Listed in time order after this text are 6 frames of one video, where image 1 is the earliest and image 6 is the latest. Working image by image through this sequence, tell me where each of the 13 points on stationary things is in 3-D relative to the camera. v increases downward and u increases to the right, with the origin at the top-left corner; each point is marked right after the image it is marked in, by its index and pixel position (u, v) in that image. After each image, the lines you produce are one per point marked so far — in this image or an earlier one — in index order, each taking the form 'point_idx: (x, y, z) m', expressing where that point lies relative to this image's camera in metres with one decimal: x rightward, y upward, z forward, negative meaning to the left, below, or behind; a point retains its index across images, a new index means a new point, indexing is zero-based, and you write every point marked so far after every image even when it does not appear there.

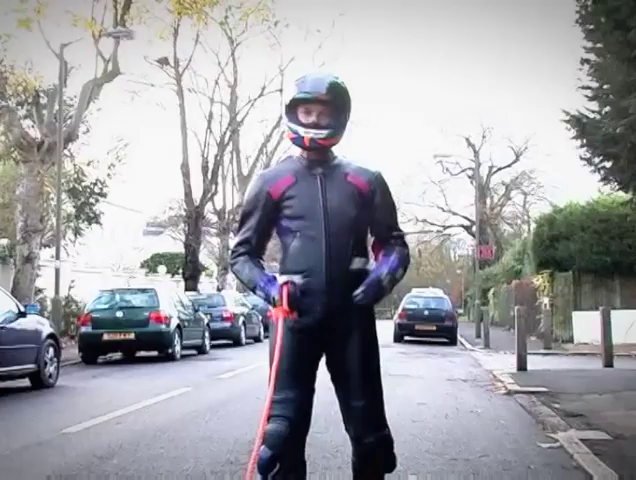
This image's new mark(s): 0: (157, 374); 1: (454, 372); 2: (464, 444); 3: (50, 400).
0: (-2.6, -2.2, +16.3) m
1: (+2.4, -2.3, +17.2) m
2: (+1.2, -1.7, +8.2) m
3: (-3.2, -1.9, +11.6) m
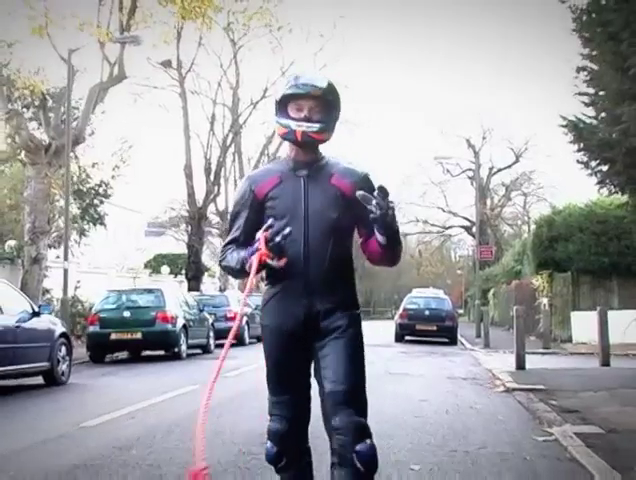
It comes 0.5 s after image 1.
0: (-2.6, -2.2, +16.7) m
1: (+2.4, -2.3, +17.6) m
2: (+1.3, -1.7, +8.6) m
3: (-3.1, -1.9, +12.0) m
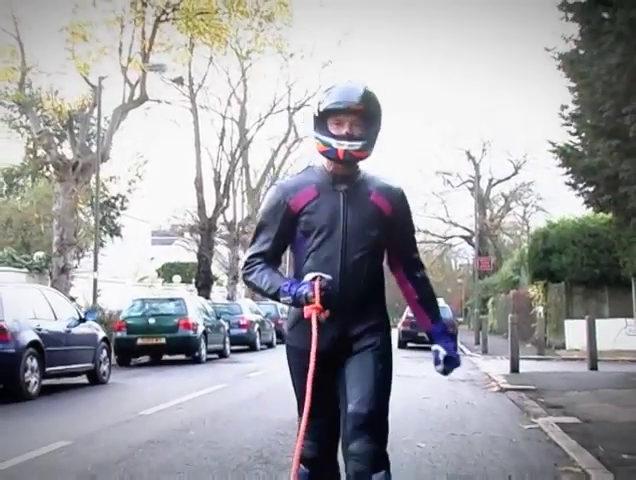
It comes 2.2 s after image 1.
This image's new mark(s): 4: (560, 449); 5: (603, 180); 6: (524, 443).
0: (-2.4, -2.5, +18.3) m
1: (+2.6, -2.6, +19.1) m
2: (+1.5, -1.9, +10.2) m
3: (-2.9, -2.1, +13.6) m
4: (+2.1, -1.8, +8.5) m
5: (+4.2, +0.9, +14.5) m
6: (+1.9, -1.8, +8.9) m
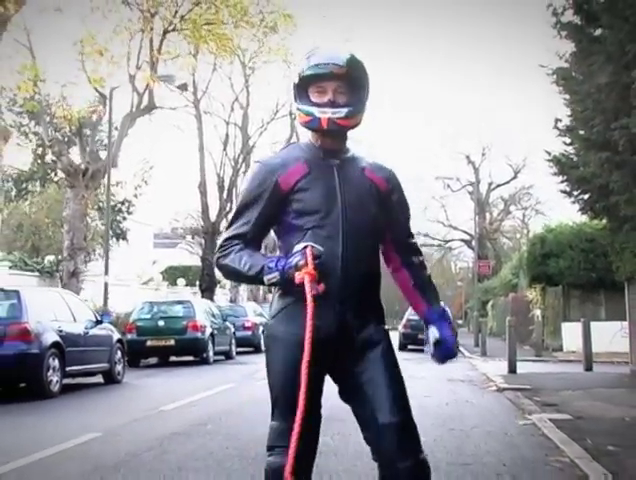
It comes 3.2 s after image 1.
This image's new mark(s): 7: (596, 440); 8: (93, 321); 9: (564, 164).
0: (-2.3, -2.6, +19.0) m
1: (+2.7, -2.7, +19.8) m
2: (+1.6, -2.0, +10.8) m
3: (-2.9, -2.2, +14.3) m
4: (+2.2, -1.9, +9.1) m
5: (+4.2, +0.8, +15.2) m
6: (+1.9, -1.9, +9.6) m
7: (+2.6, -1.8, +9.1) m
8: (-3.4, -1.2, +14.8) m
9: (+3.9, +1.2, +15.5) m
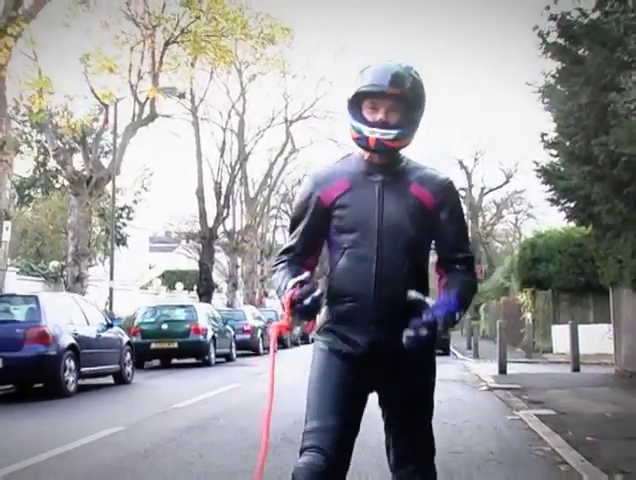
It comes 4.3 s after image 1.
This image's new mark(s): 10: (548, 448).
0: (-2.3, -2.7, +19.7) m
1: (+2.7, -2.8, +20.6) m
2: (+1.6, -2.1, +11.7) m
3: (-2.9, -2.3, +15.1) m
4: (+2.2, -1.9, +9.9) m
5: (+4.2, +0.7, +16.0) m
6: (+2.0, -2.0, +10.4) m
7: (+2.6, -1.9, +9.9) m
8: (-3.4, -1.3, +15.6) m
9: (+3.8, +1.1, +16.4) m
10: (+2.1, -1.9, +9.0) m
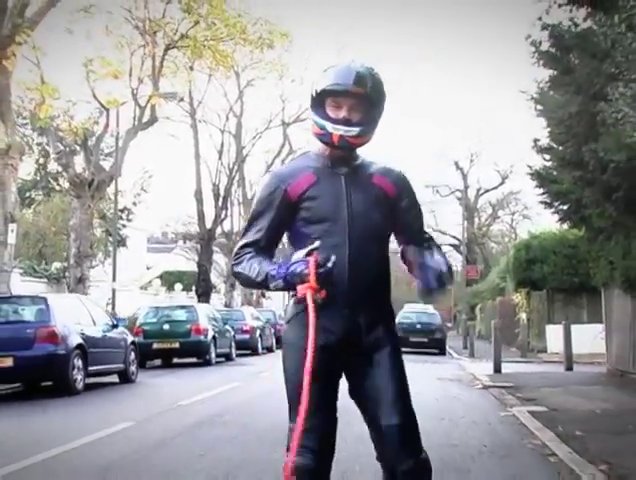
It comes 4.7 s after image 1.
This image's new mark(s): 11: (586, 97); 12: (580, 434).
0: (-2.3, -2.7, +20.2) m
1: (+2.7, -2.8, +21.0) m
2: (+1.6, -2.1, +12.1) m
3: (-2.9, -2.4, +15.5) m
4: (+2.2, -2.0, +10.4) m
5: (+4.2, +0.6, +16.5) m
6: (+2.0, -2.0, +10.9) m
7: (+2.6, -2.0, +10.4) m
8: (-3.4, -1.4, +16.0) m
9: (+3.8, +1.1, +16.8) m
10: (+2.1, -1.9, +9.4) m
11: (+3.6, +1.9, +13.2) m
12: (+2.6, -1.9, +9.9) m
